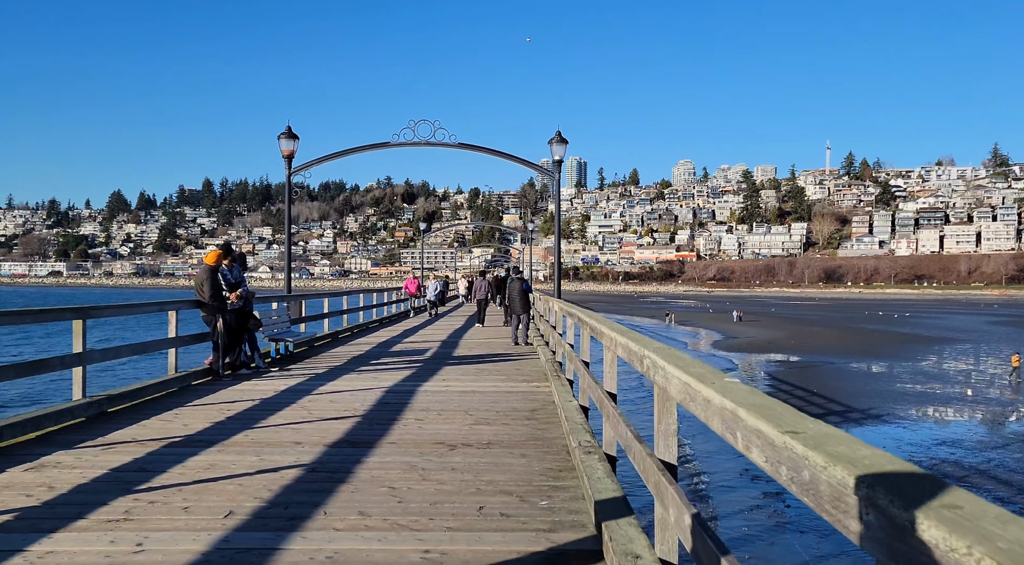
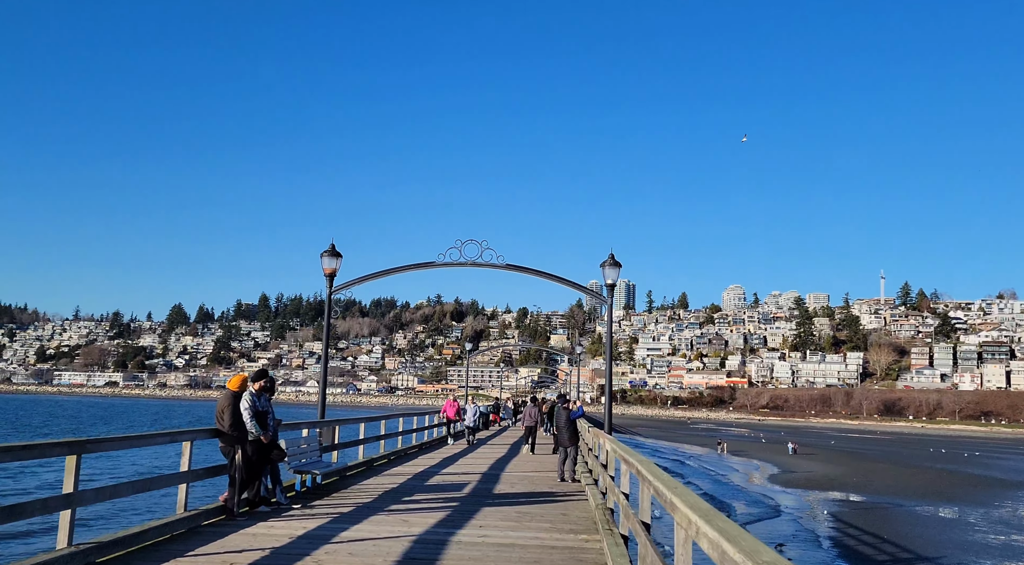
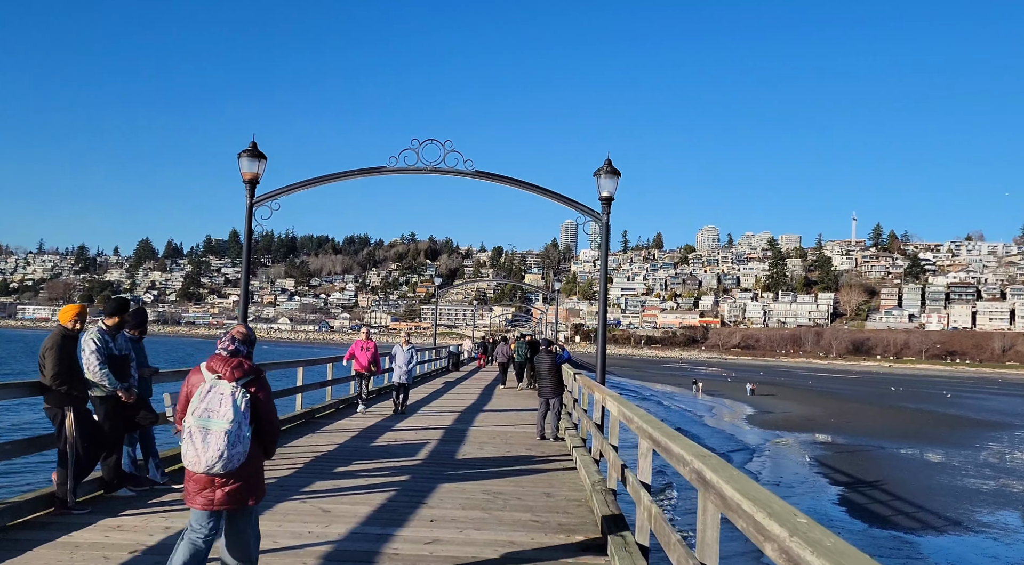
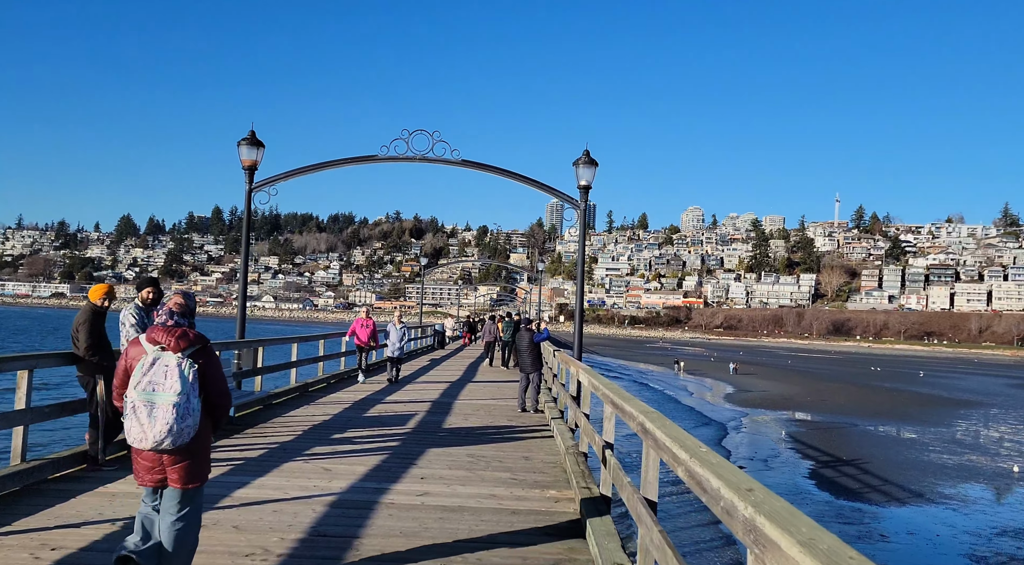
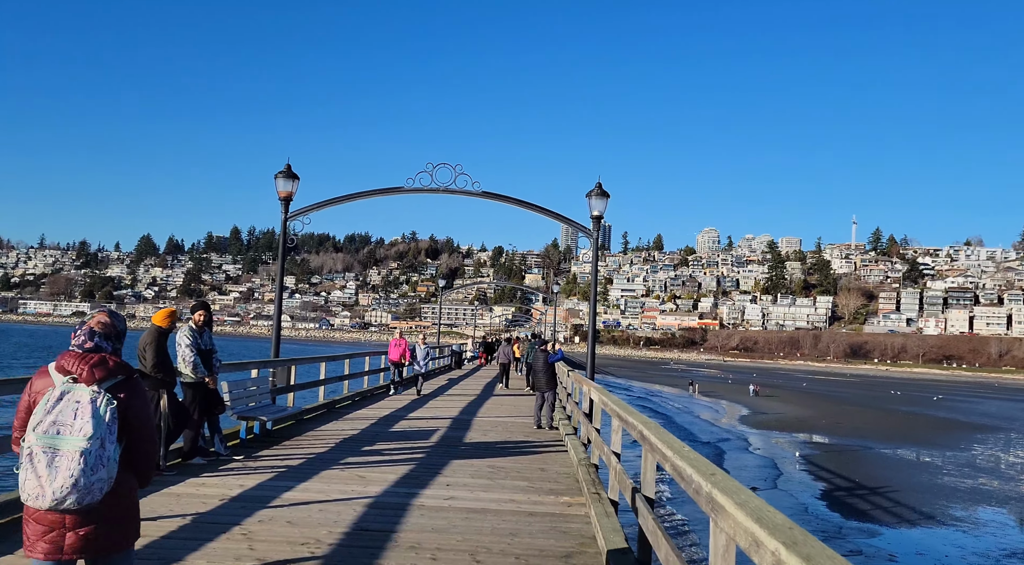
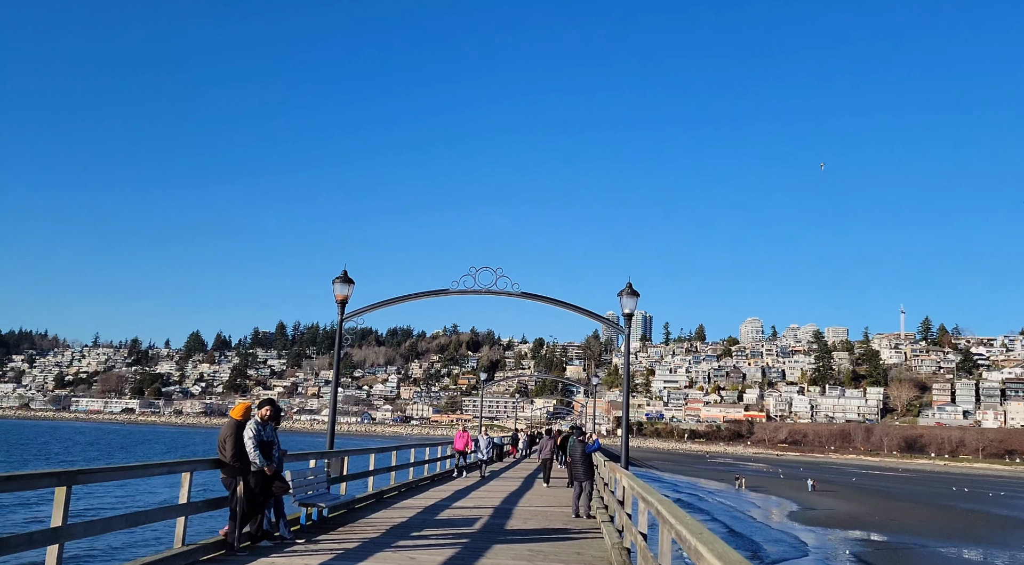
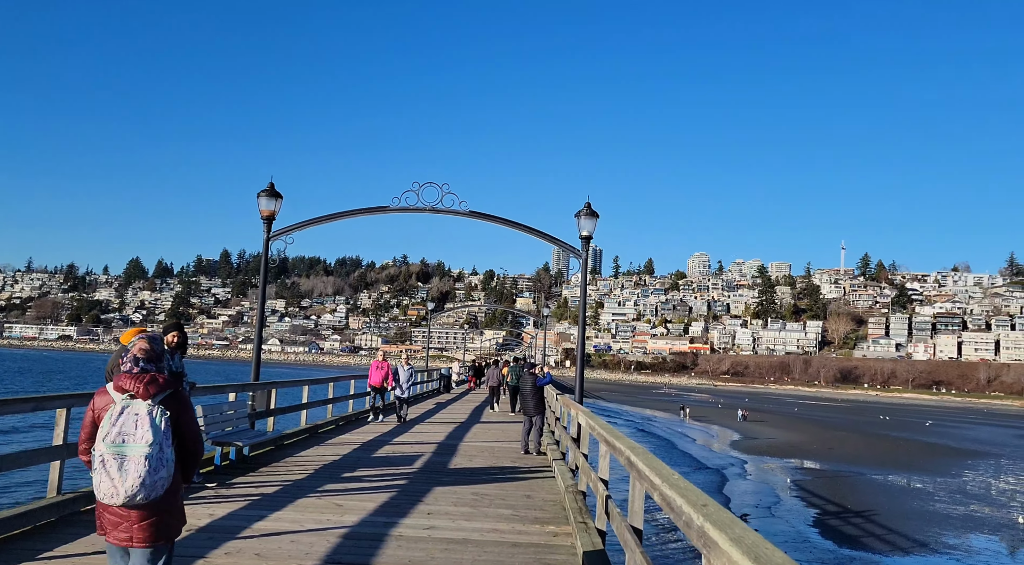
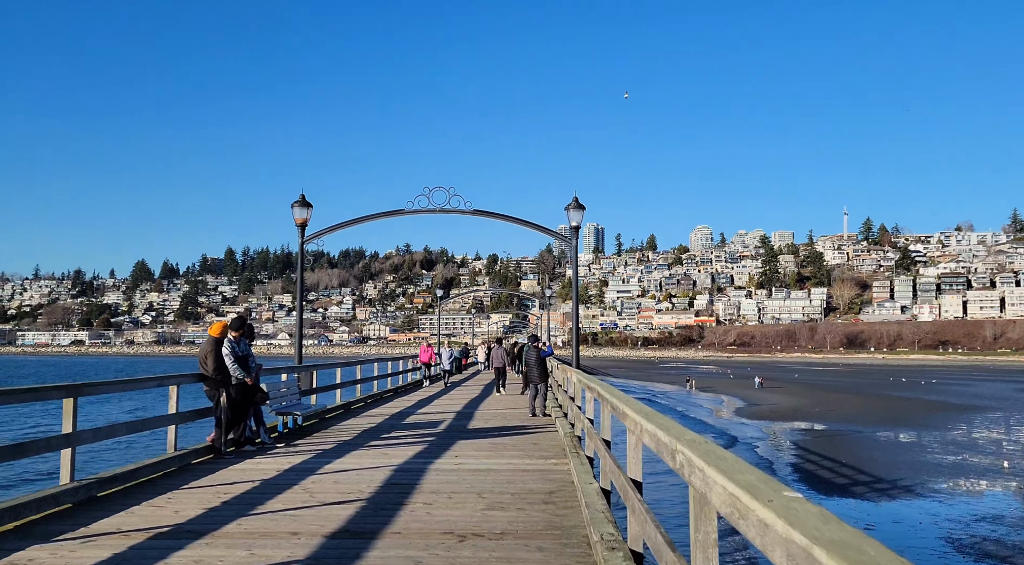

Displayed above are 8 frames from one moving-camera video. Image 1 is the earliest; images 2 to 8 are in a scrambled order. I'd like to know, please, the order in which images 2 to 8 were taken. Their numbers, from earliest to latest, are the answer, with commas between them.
8, 2, 6, 5, 7, 4, 3
